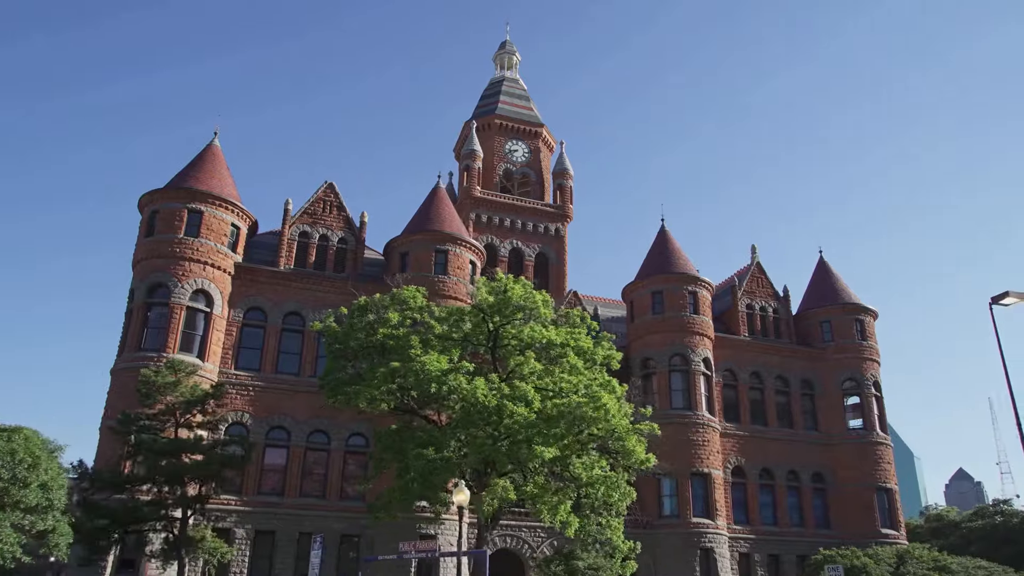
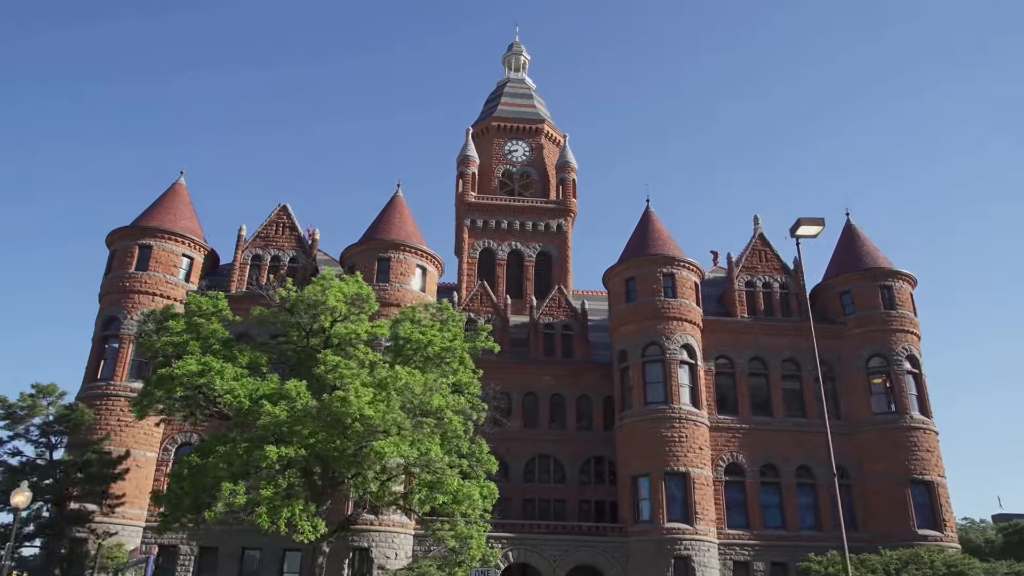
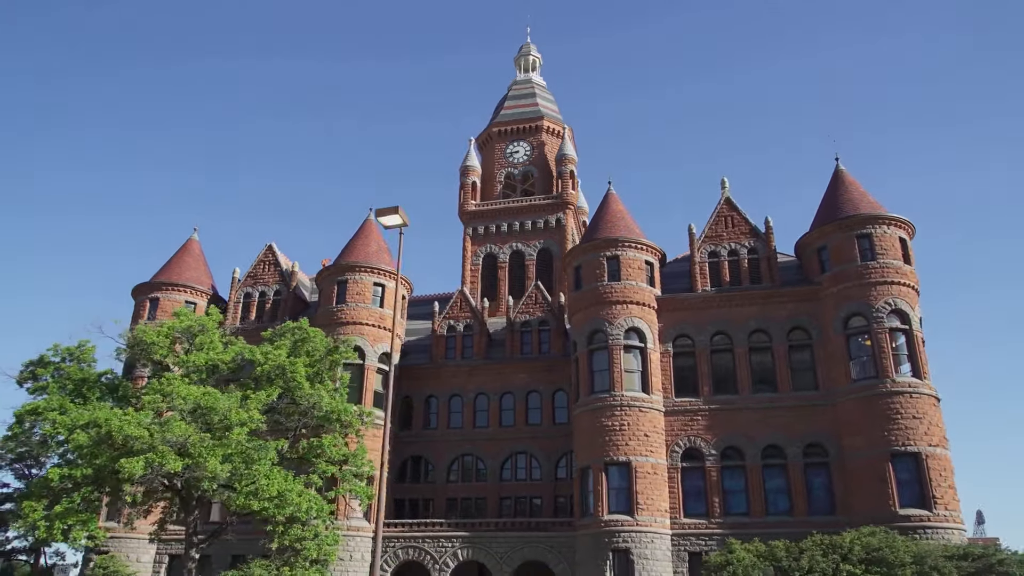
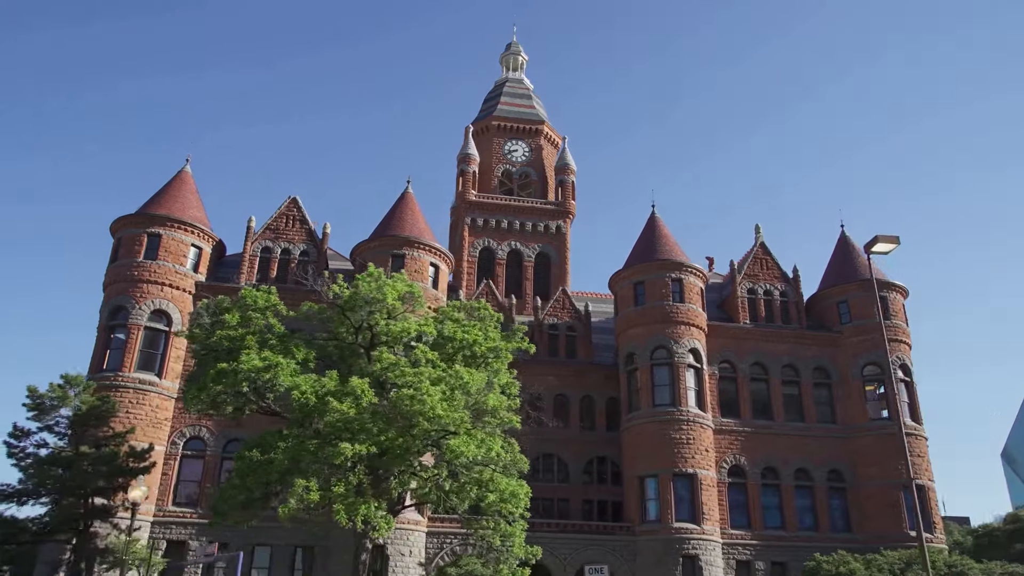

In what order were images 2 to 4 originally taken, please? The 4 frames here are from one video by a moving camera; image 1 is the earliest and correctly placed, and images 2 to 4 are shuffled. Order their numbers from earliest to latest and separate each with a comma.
4, 2, 3
